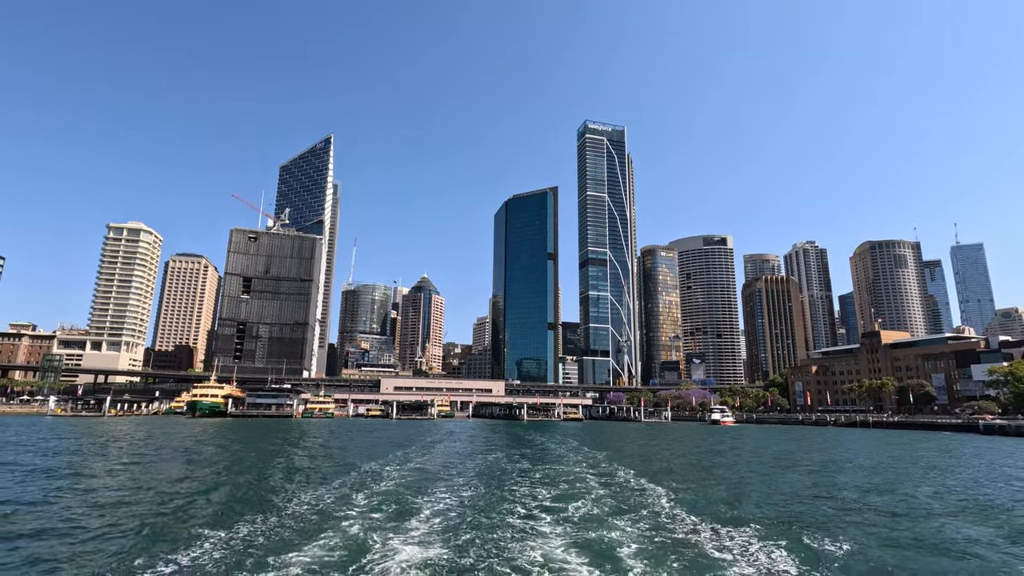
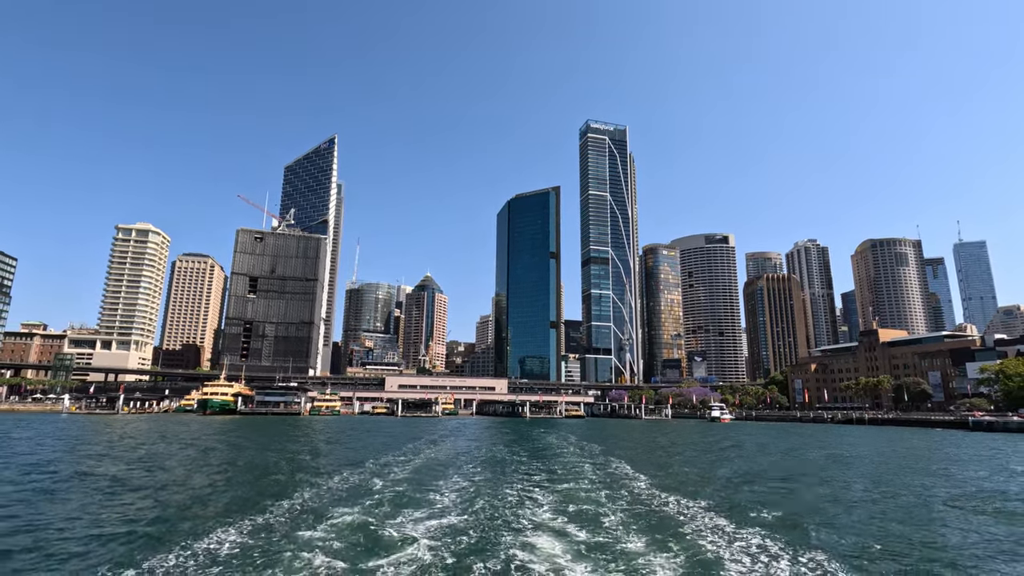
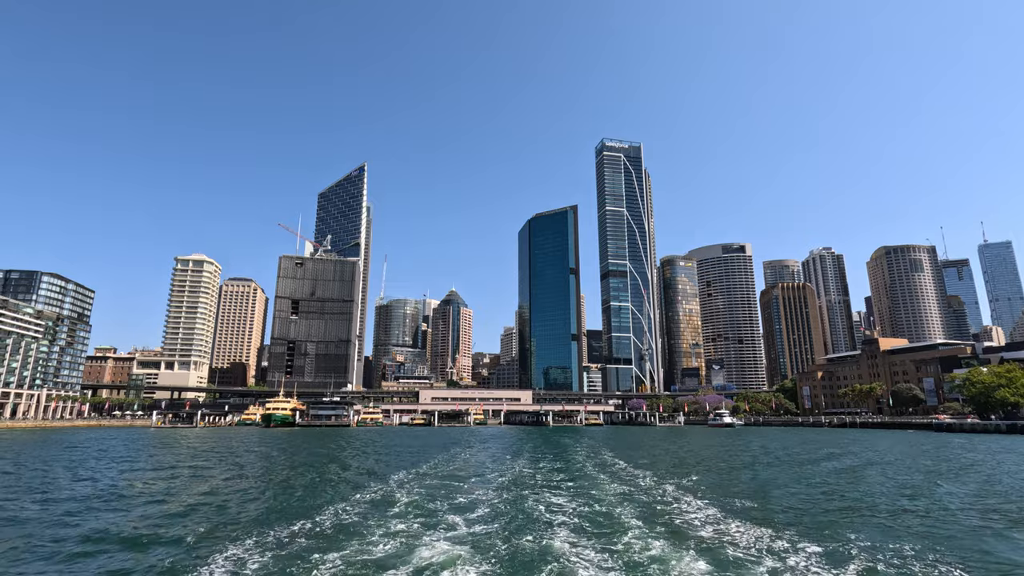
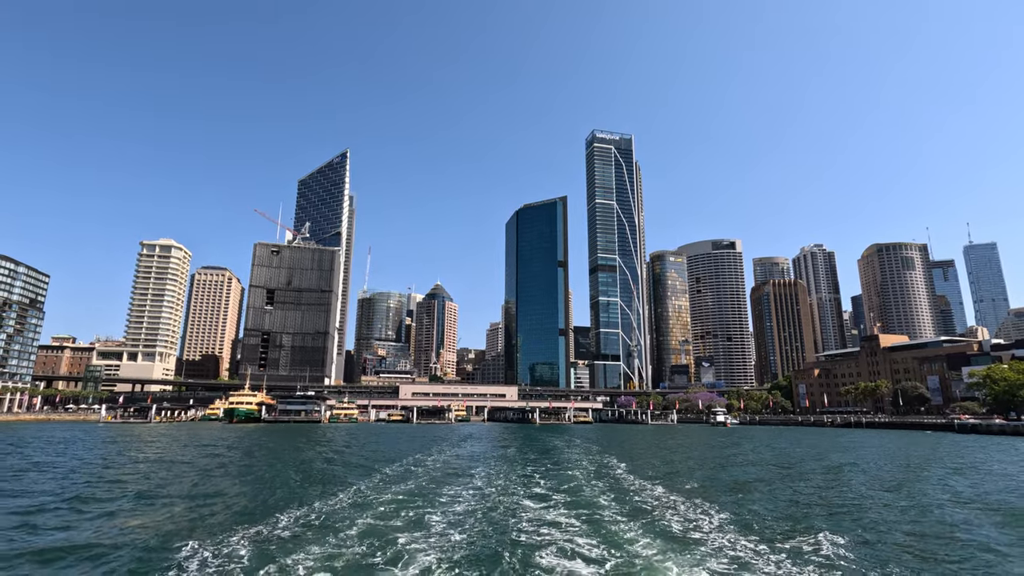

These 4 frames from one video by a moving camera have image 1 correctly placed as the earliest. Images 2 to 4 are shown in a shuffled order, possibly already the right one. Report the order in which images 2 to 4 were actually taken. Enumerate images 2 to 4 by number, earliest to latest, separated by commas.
2, 4, 3
